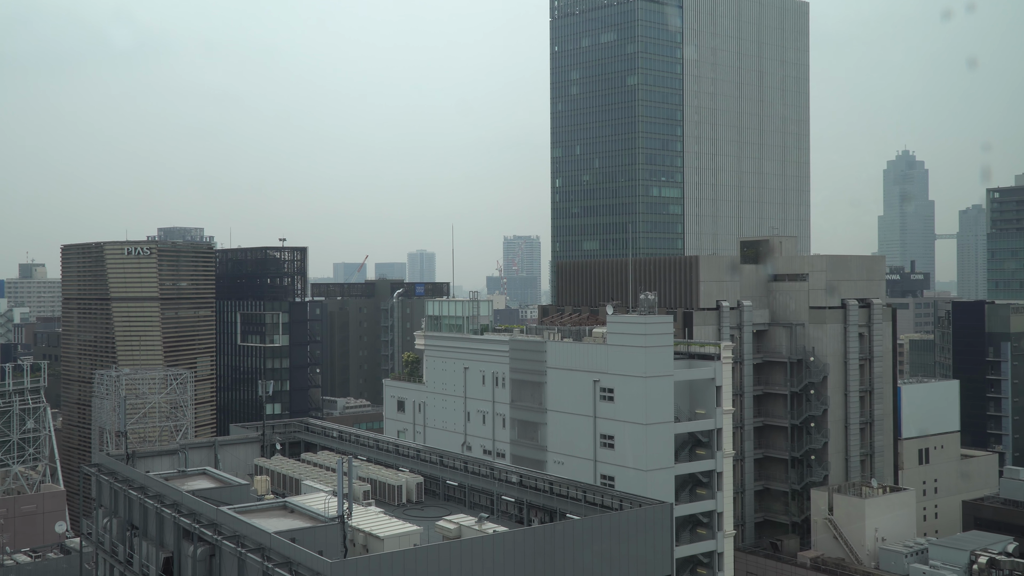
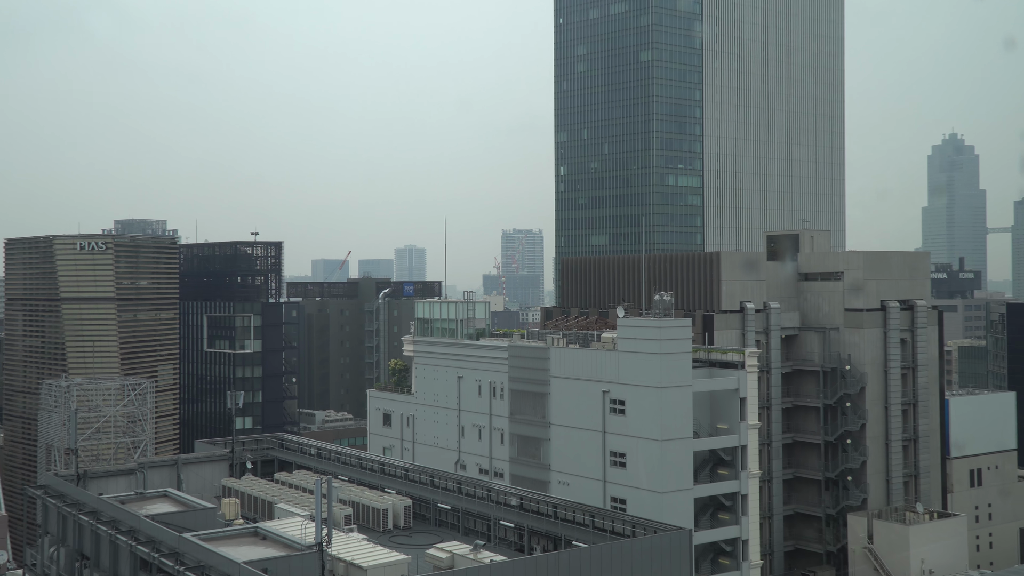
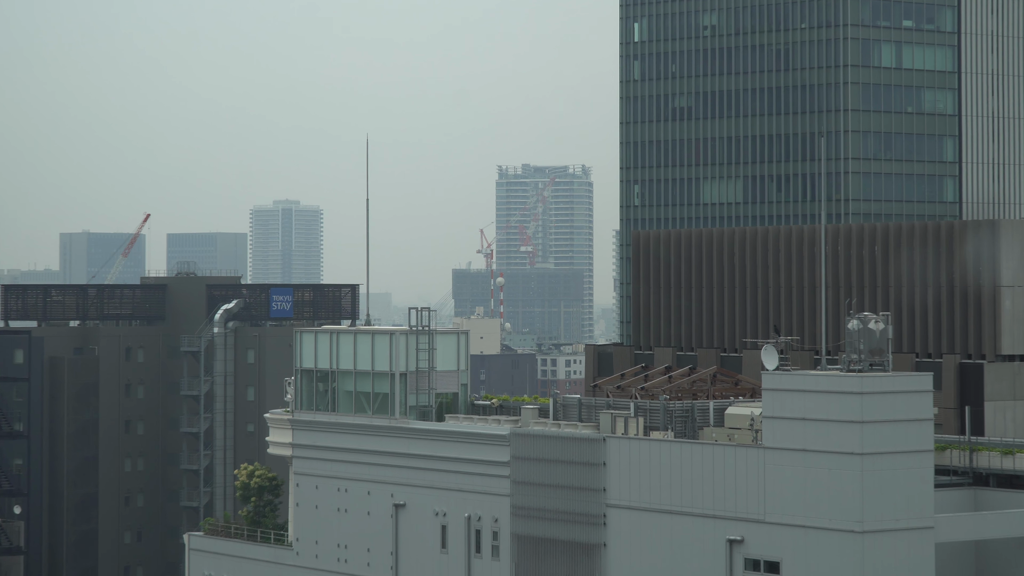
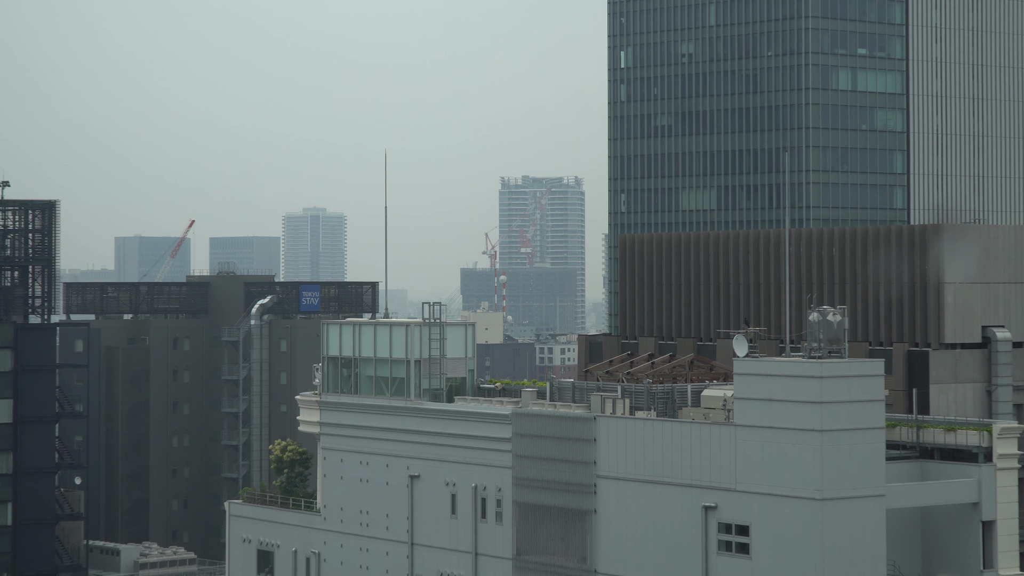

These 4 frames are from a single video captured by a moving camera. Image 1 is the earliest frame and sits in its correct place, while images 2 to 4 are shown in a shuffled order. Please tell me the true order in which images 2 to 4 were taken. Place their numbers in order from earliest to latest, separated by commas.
2, 4, 3
